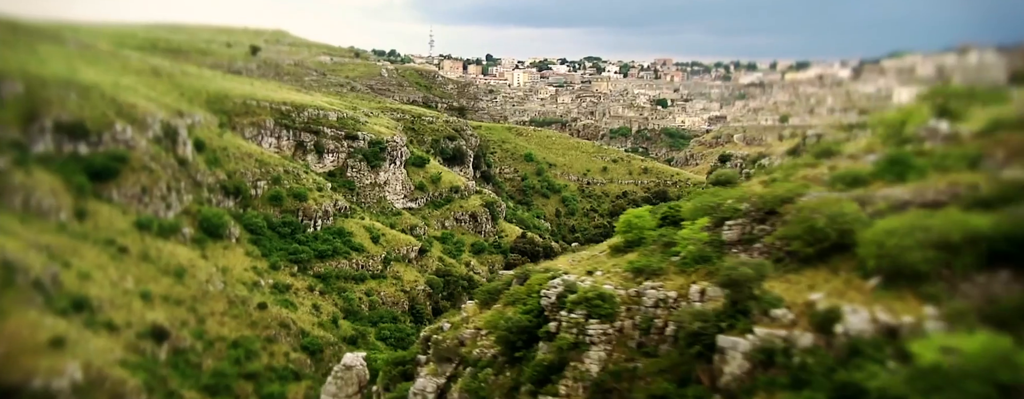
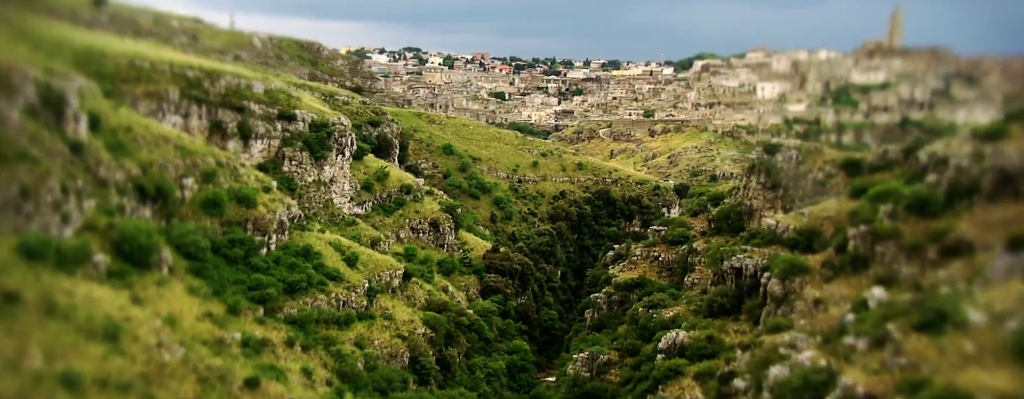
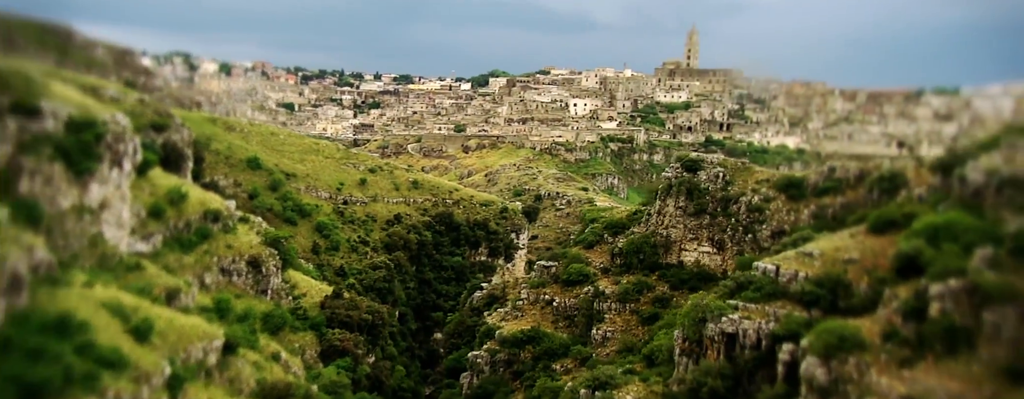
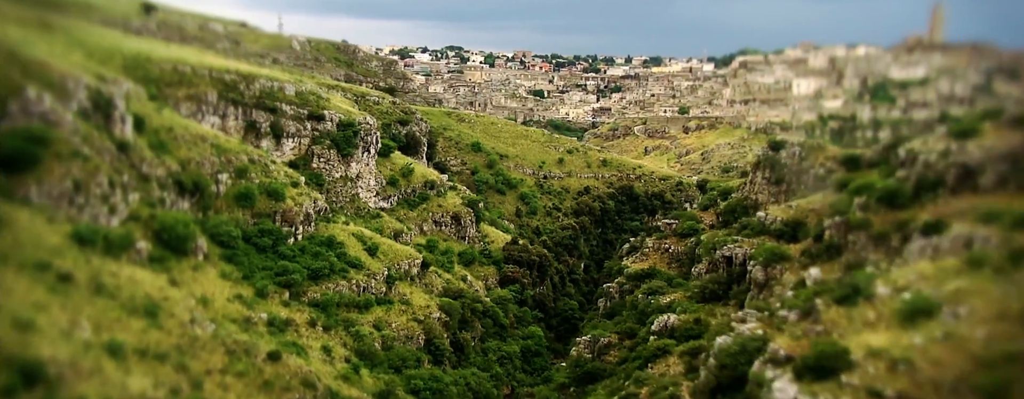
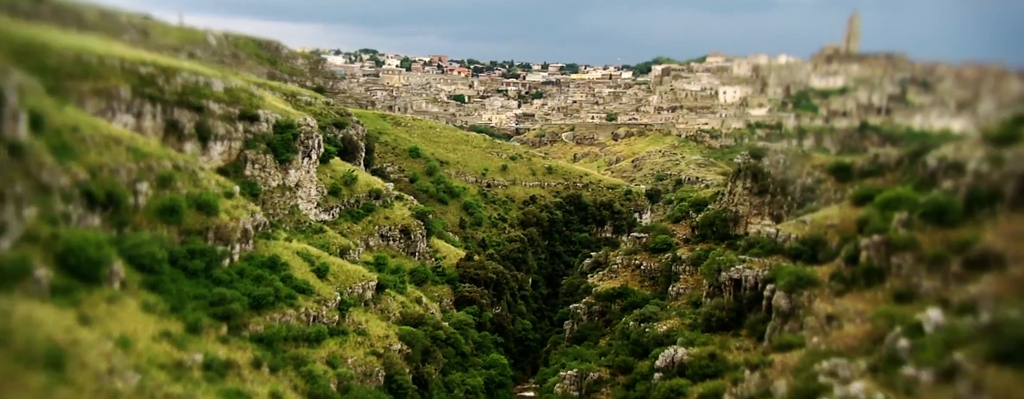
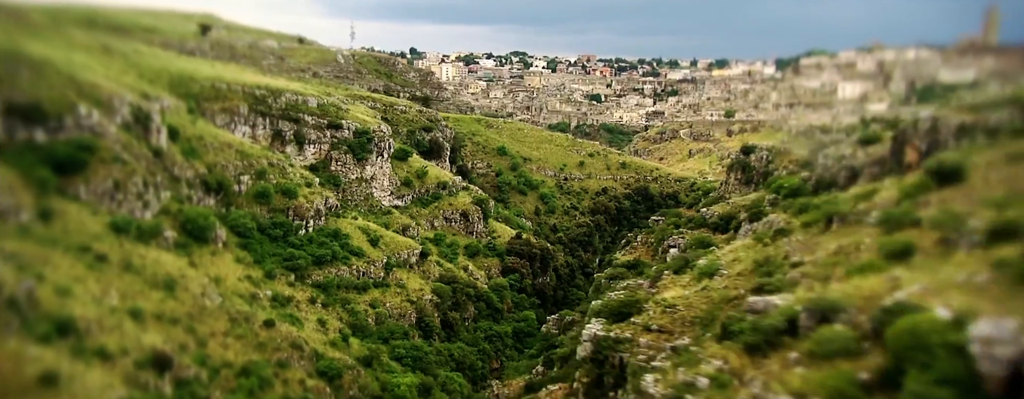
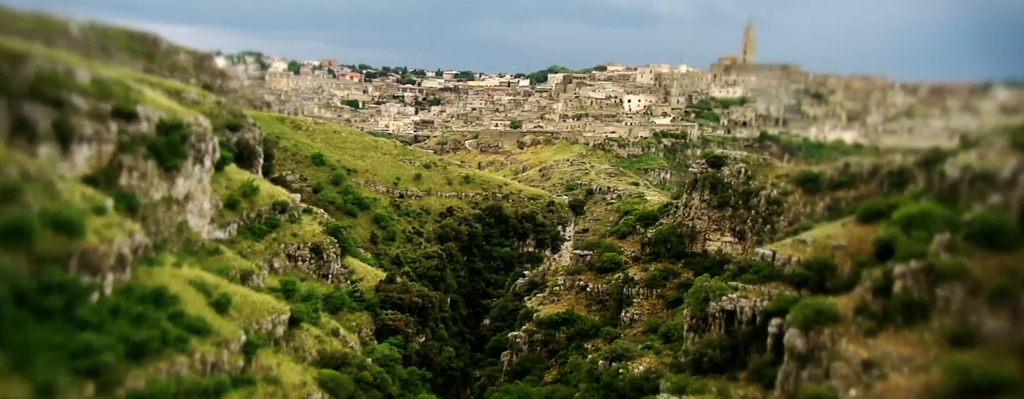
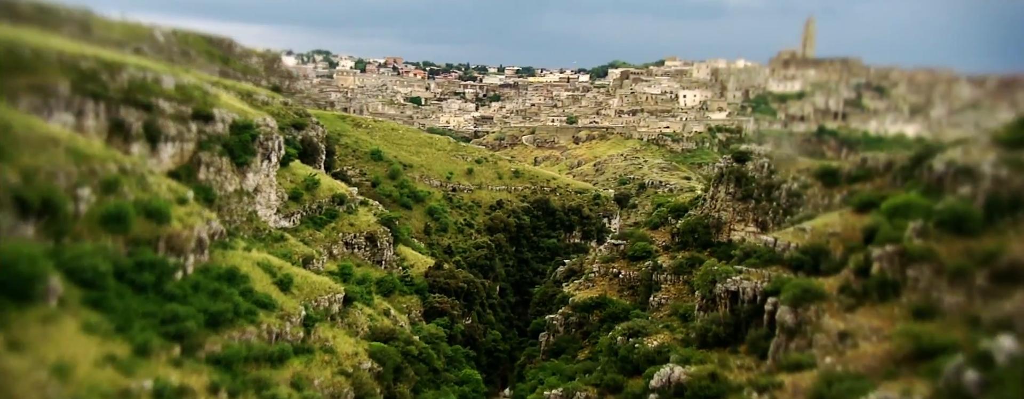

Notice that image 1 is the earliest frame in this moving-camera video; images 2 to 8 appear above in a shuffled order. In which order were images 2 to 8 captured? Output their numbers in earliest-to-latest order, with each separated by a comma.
6, 4, 2, 5, 8, 7, 3
